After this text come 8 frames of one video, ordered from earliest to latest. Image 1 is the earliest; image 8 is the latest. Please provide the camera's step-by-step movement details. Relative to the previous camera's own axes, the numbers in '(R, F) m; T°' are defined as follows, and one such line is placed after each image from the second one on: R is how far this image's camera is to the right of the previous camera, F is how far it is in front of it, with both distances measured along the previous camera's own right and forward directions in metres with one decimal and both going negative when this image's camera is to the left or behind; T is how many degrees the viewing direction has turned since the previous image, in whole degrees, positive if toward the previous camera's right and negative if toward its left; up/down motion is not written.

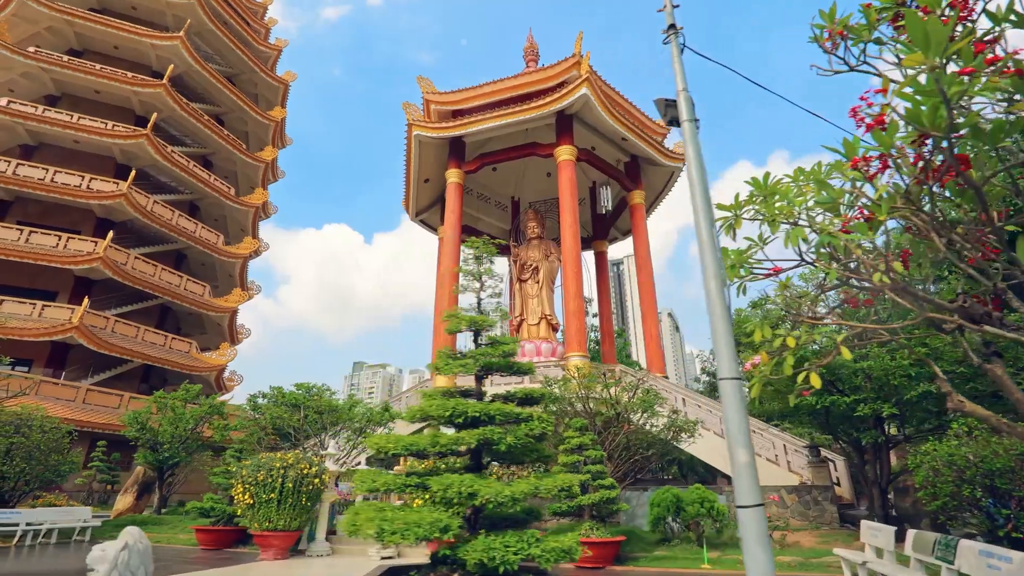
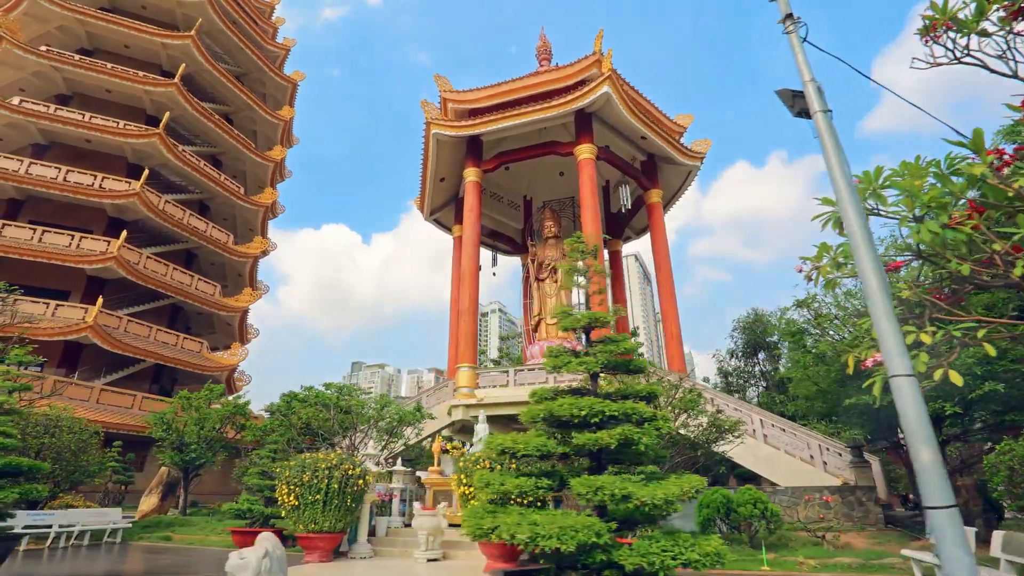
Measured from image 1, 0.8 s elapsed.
(-0.7, +0.1) m; 0°
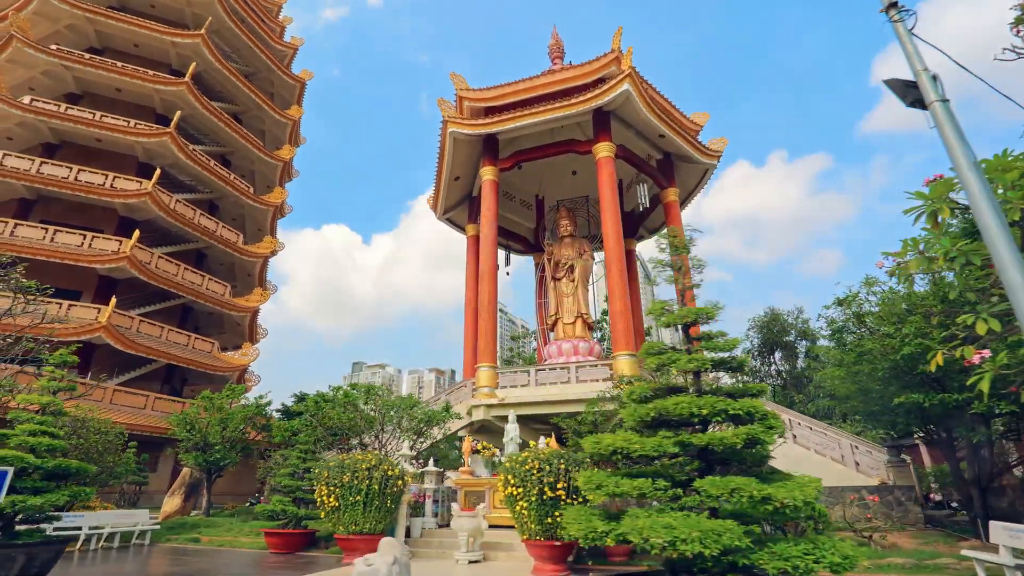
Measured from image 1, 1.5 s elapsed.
(-0.6, +0.1) m; 0°
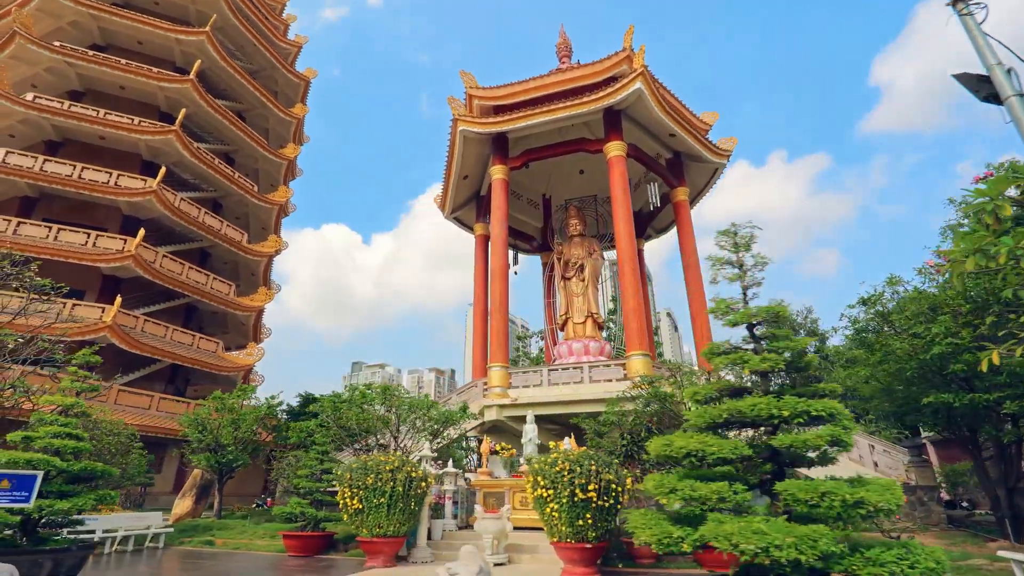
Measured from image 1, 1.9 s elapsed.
(-0.4, +0.1) m; 0°
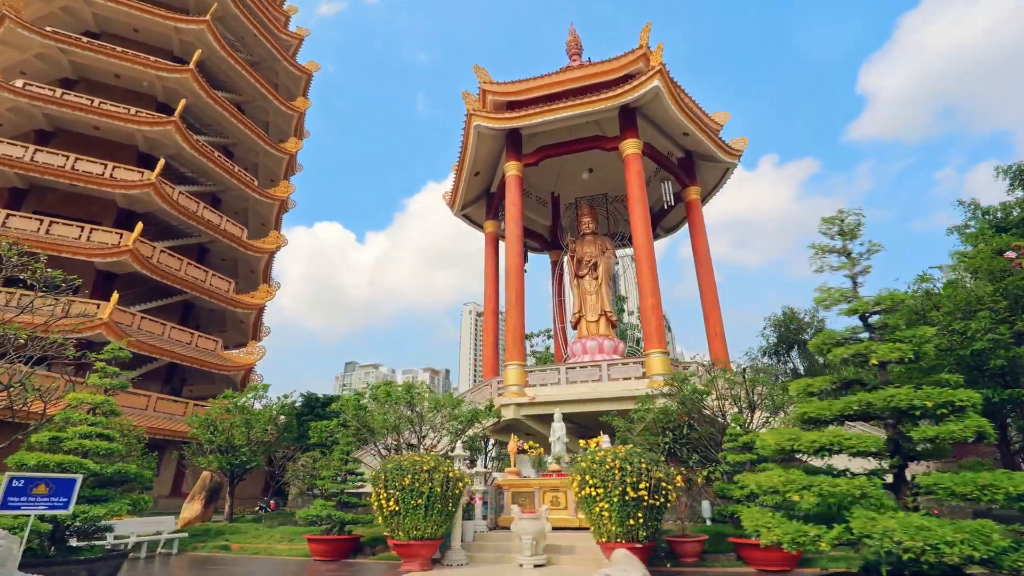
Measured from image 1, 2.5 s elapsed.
(-0.7, +0.3) m; +1°
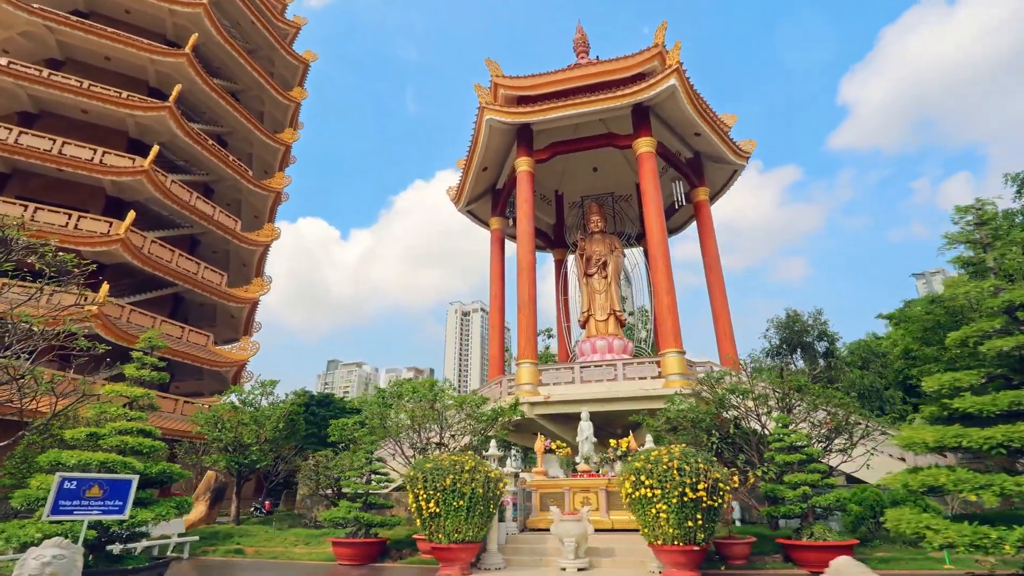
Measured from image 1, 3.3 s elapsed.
(-0.9, +0.3) m; +2°
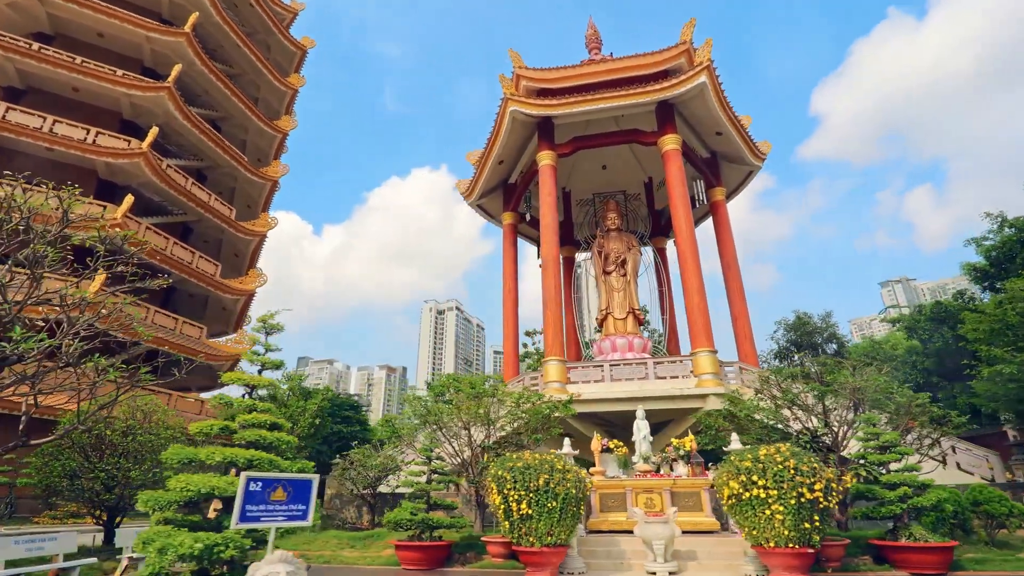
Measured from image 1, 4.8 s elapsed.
(-1.6, +0.4) m; +3°
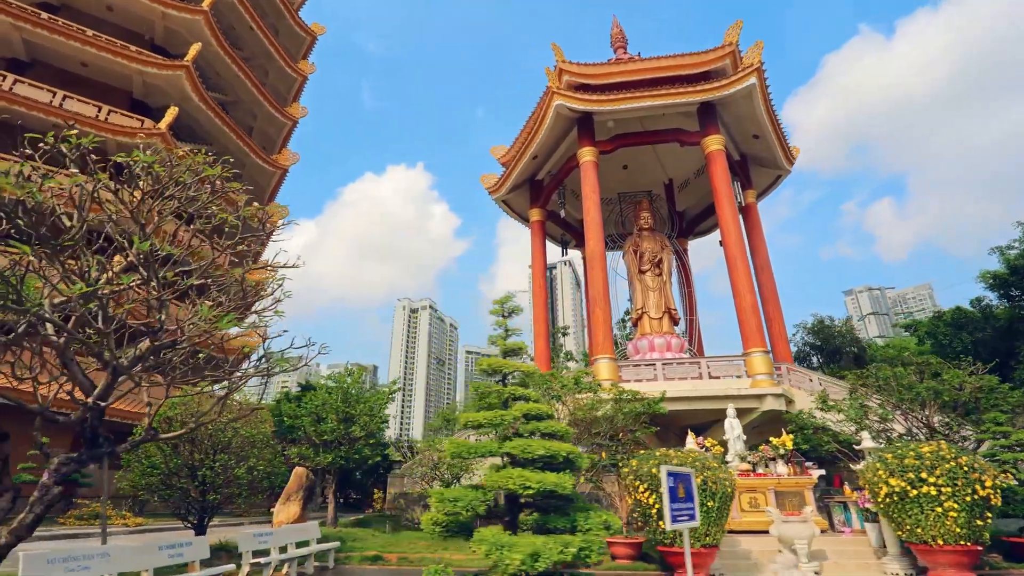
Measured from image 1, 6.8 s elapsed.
(-2.3, +0.4) m; +3°
